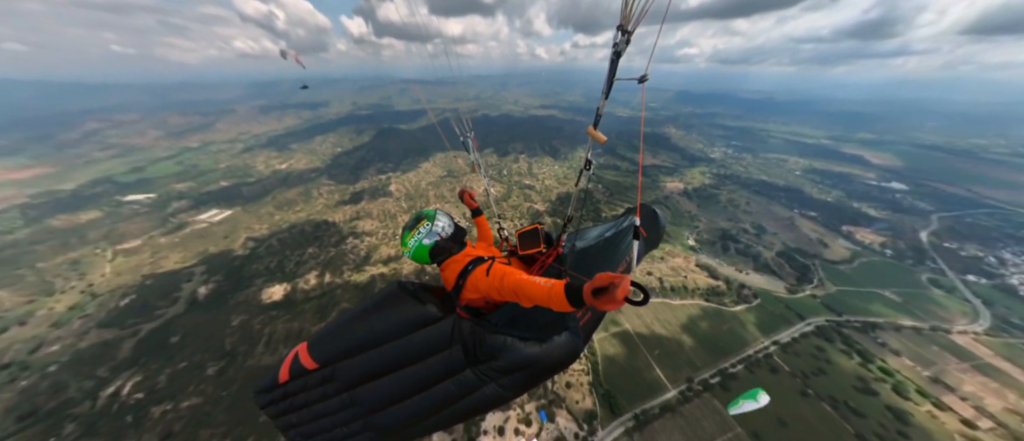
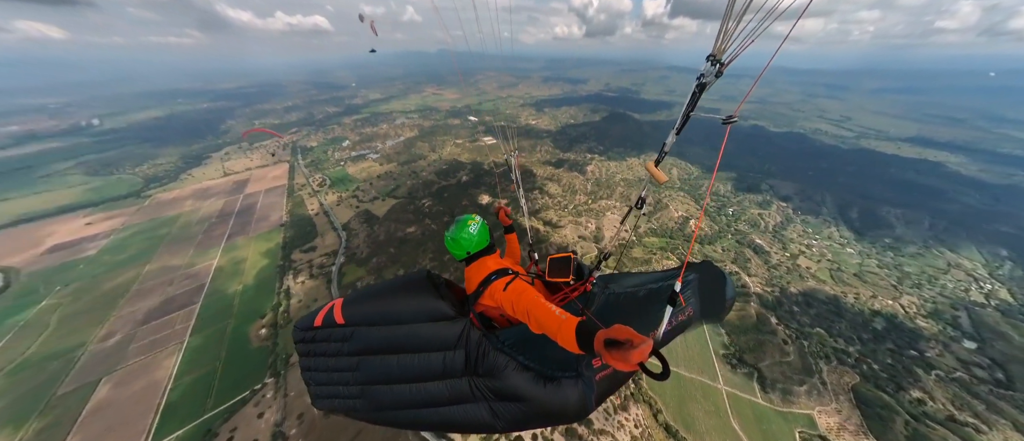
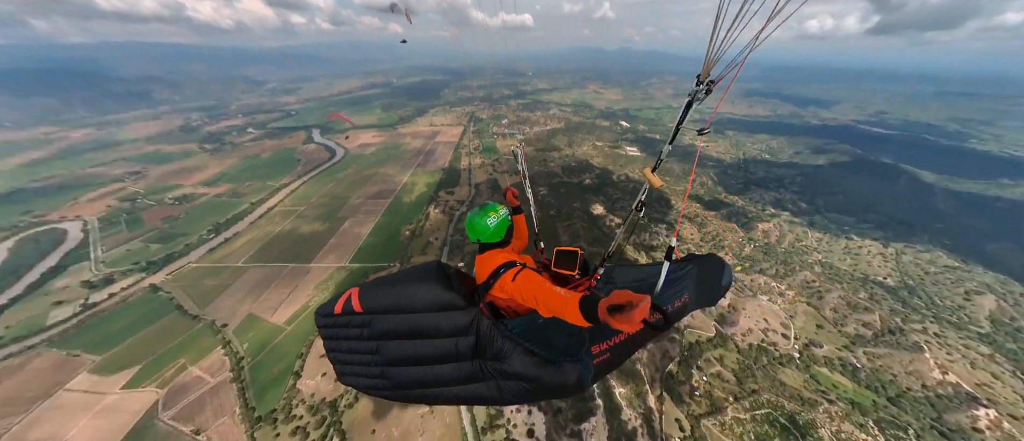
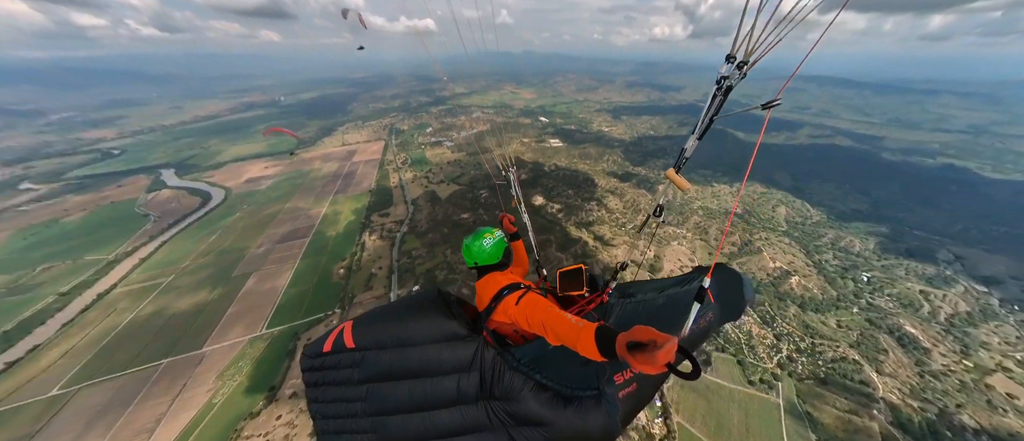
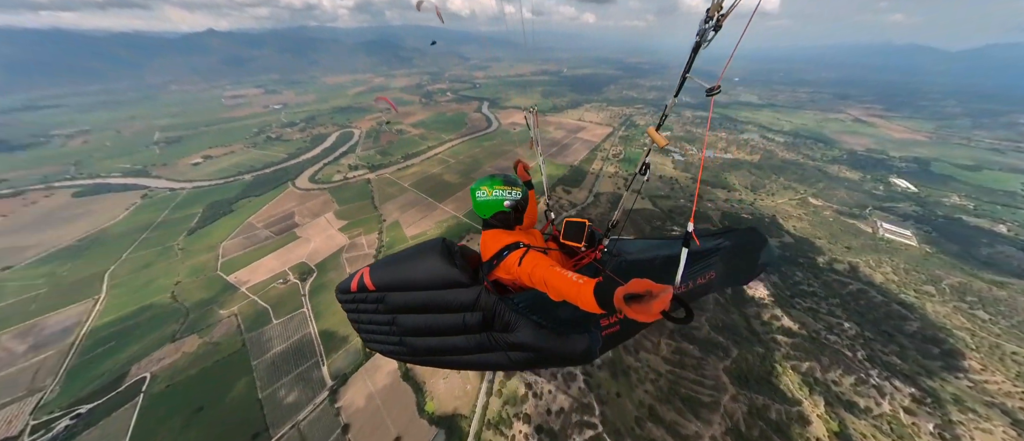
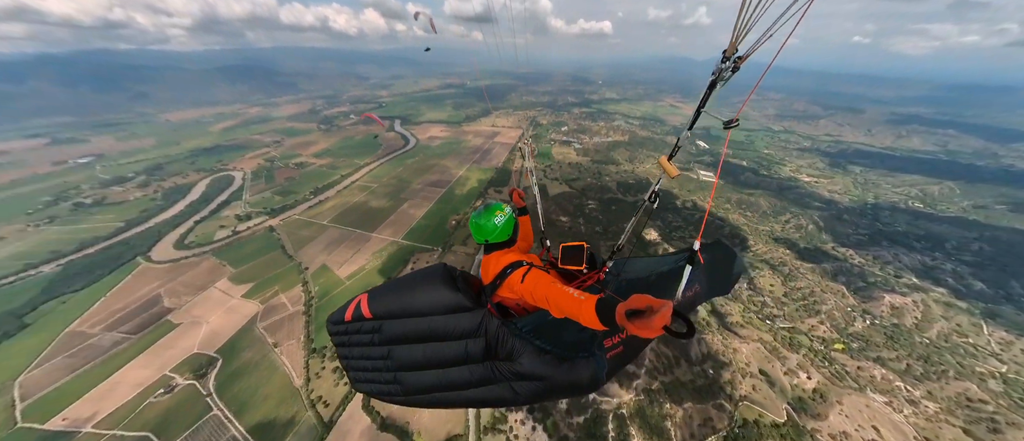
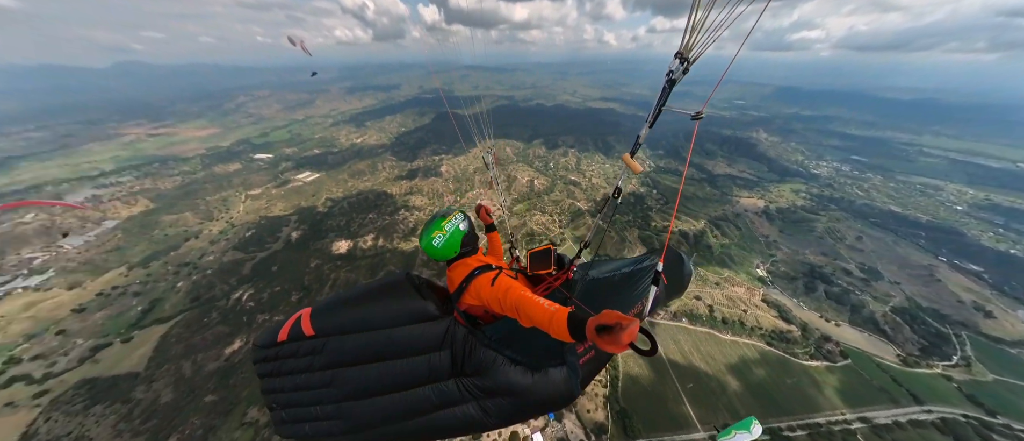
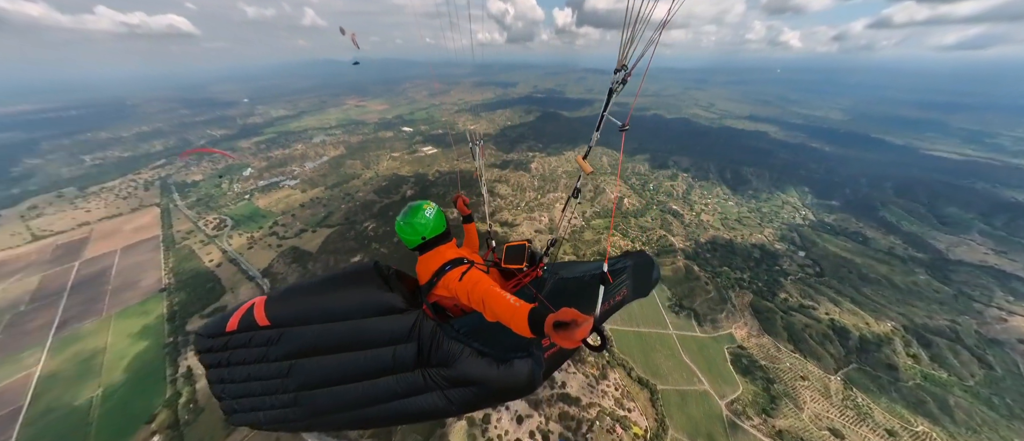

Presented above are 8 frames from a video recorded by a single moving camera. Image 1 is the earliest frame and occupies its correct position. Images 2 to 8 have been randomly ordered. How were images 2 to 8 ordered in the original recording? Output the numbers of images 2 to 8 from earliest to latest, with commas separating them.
7, 8, 2, 4, 3, 6, 5
